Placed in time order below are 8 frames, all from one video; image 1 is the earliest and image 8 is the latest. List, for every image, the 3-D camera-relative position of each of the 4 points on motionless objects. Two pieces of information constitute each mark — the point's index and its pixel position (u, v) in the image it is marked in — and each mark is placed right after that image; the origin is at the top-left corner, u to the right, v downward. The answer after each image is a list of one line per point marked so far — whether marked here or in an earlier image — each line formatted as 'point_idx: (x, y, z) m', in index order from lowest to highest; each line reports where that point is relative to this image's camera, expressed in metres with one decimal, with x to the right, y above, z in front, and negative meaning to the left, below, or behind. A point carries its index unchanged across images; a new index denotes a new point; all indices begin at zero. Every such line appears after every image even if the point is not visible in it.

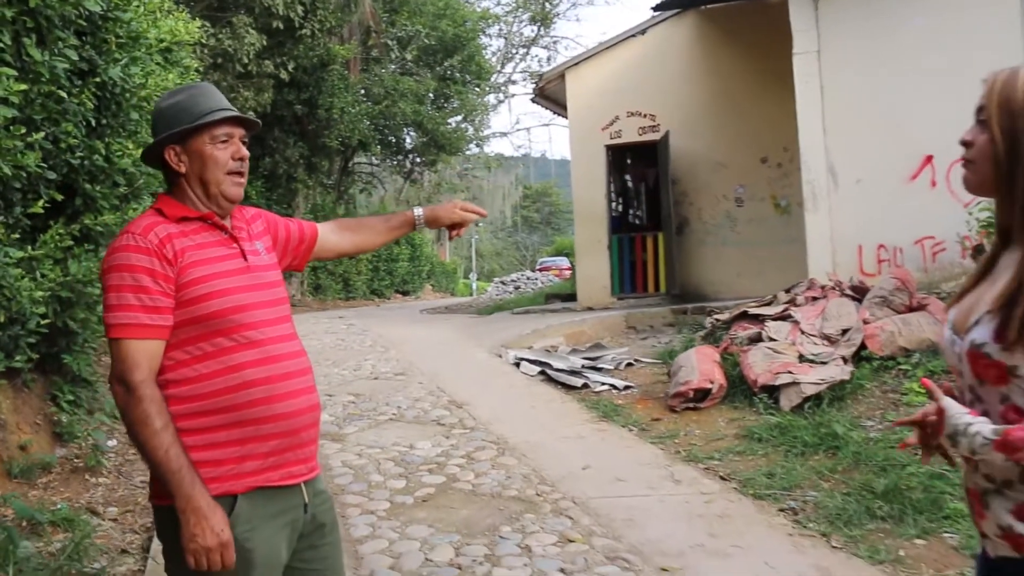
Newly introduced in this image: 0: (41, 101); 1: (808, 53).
0: (-1.8, +0.7, +4.2) m
1: (+2.2, +1.7, +7.9) m
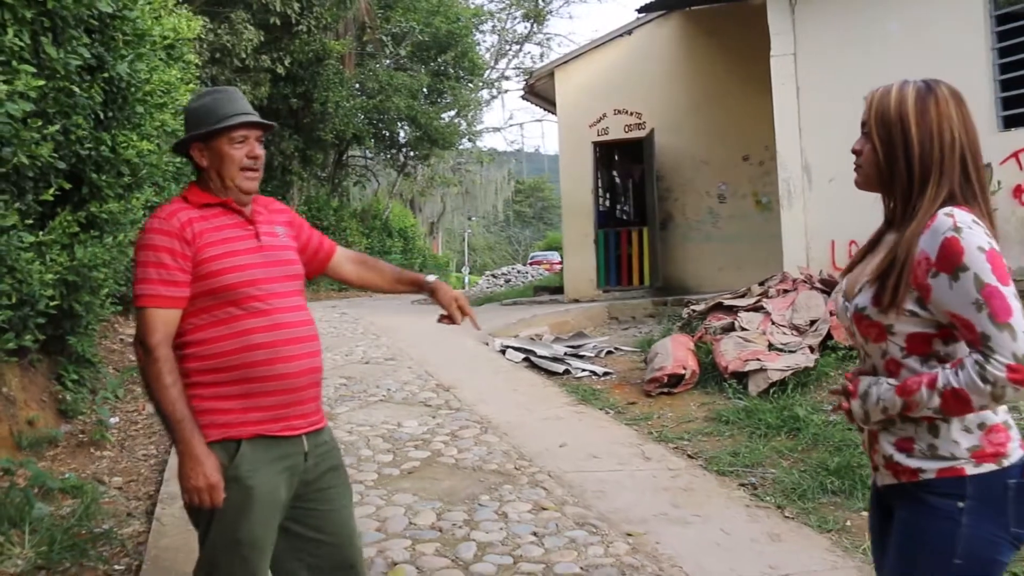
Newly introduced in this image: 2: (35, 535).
0: (-1.9, +0.8, +4.5) m
1: (+2.1, +1.8, +8.3) m
2: (-1.6, -0.8, +3.6) m
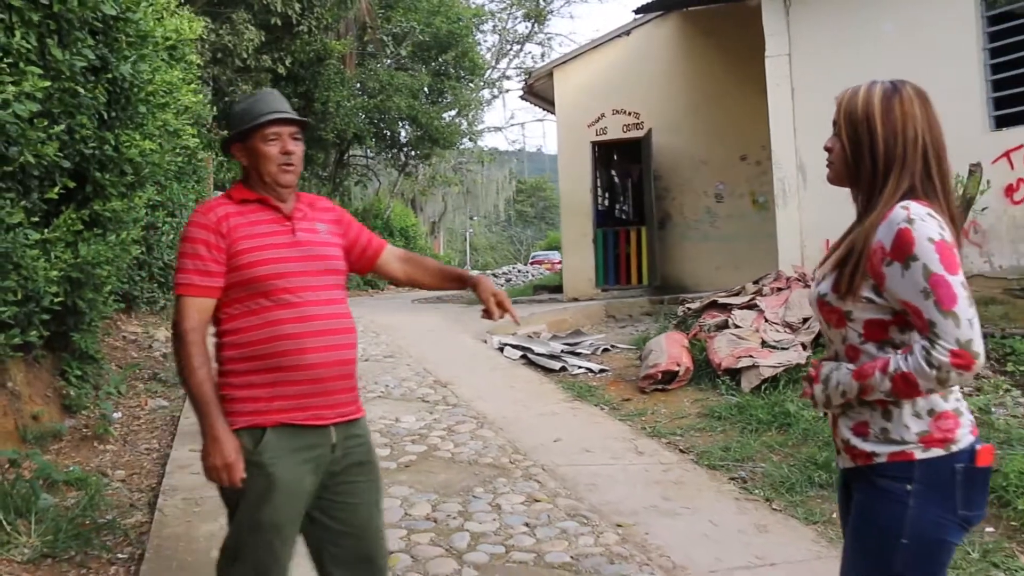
0: (-1.9, +0.8, +4.6) m
1: (+2.1, +1.8, +8.3) m
2: (-1.6, -0.8, +3.7) m
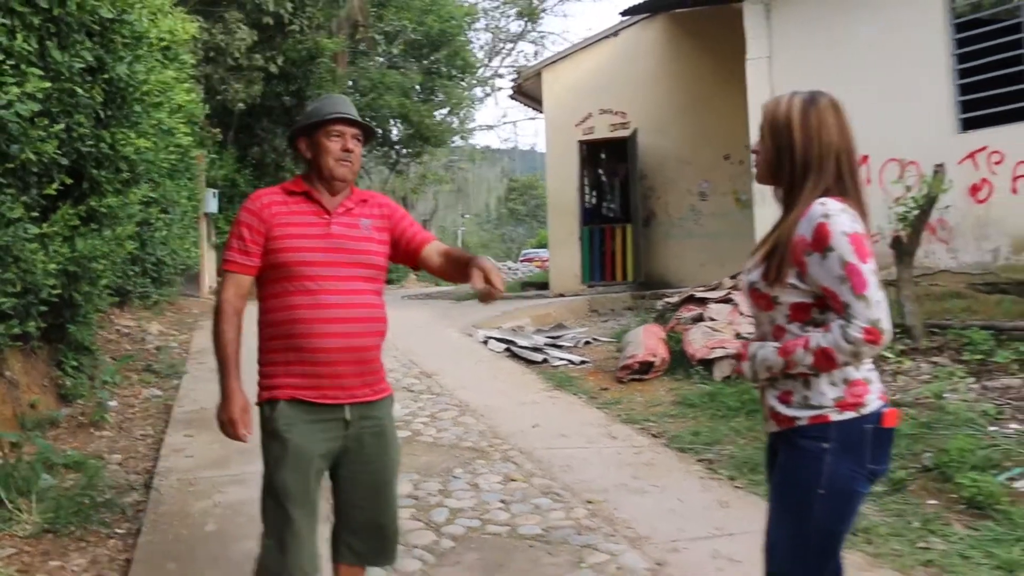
0: (-2.0, +0.8, +4.8) m
1: (+1.9, +1.8, +8.6) m
2: (-1.7, -0.8, +3.9) m
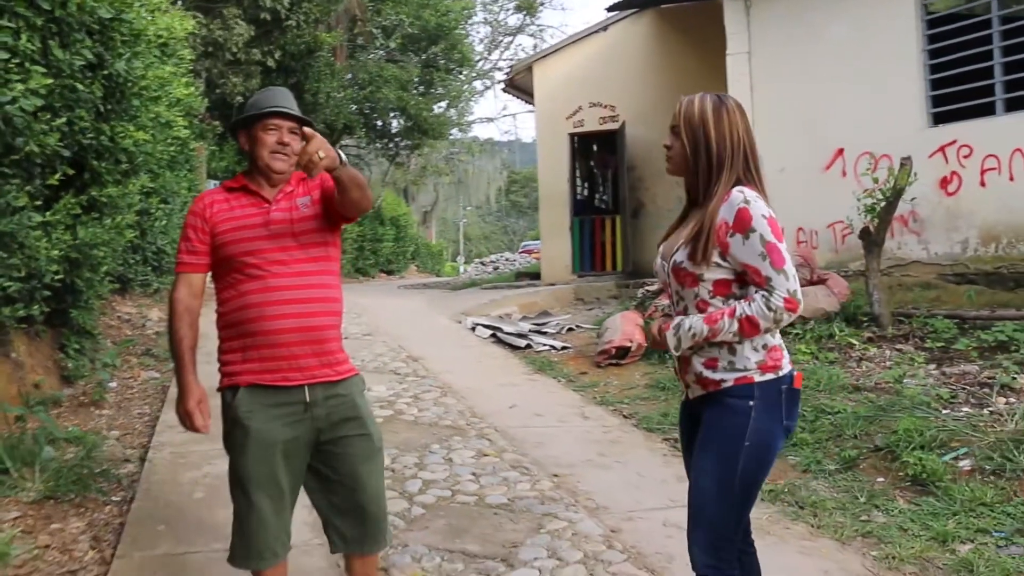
0: (-2.1, +0.9, +5.1) m
1: (+1.9, +1.9, +8.8) m
2: (-1.8, -0.7, +4.2) m
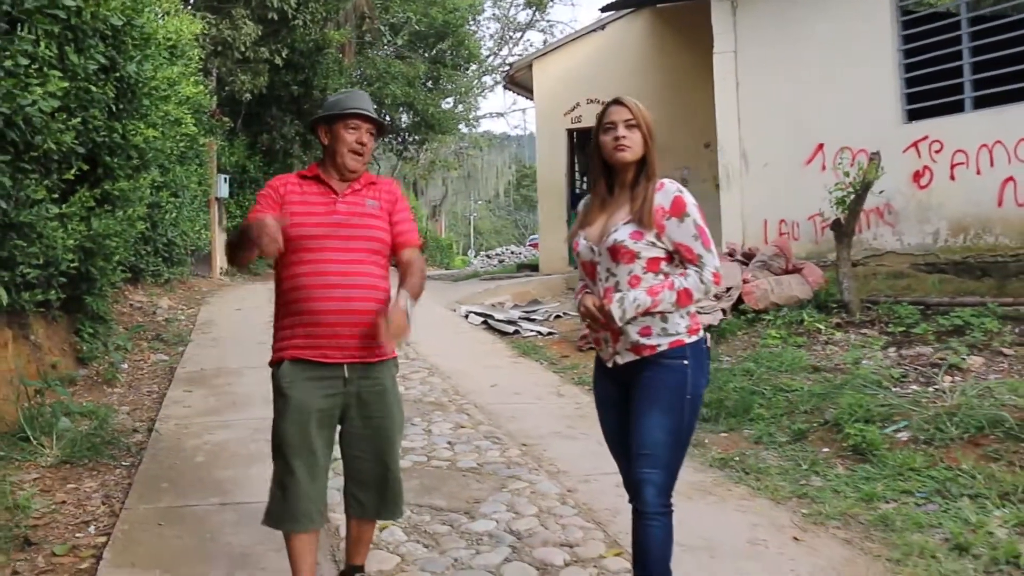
0: (-2.2, +1.0, +5.5) m
1: (+1.8, +2.0, +9.2) m
2: (-1.9, -0.6, +4.7) m
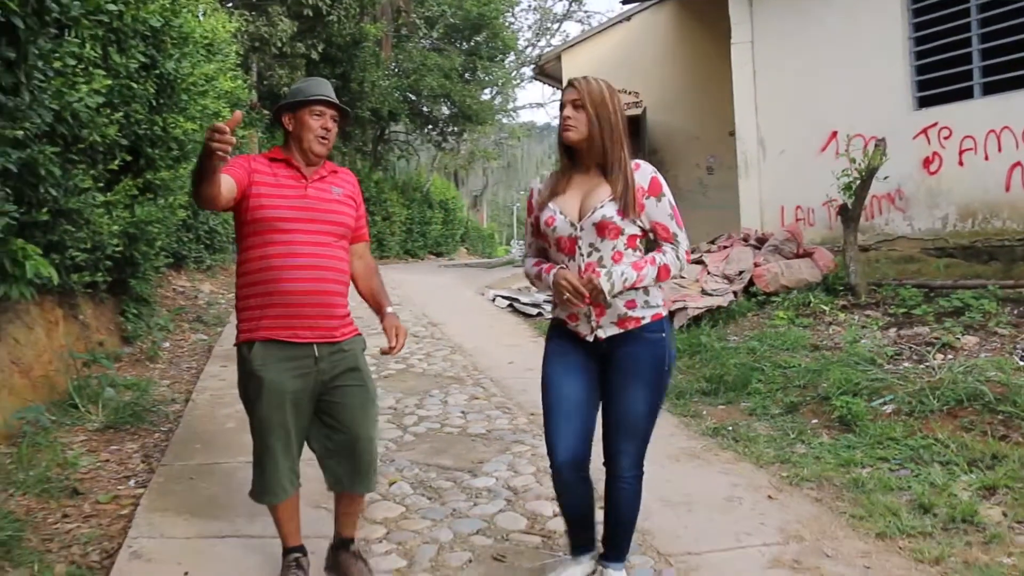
0: (-2.1, +1.1, +5.9) m
1: (+2.0, +2.1, +9.5) m
2: (-1.9, -0.6, +5.1) m
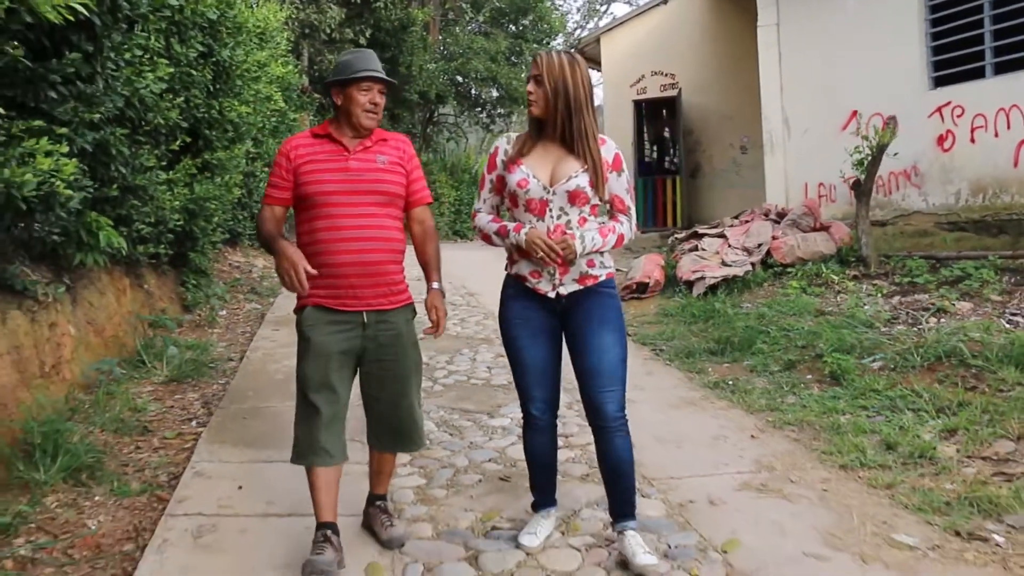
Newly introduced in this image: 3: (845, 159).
0: (-2.0, +1.3, +6.5) m
1: (+2.3, +2.3, +9.8) m
2: (-1.8, -0.4, +5.7) m
3: (+2.9, +1.1, +9.3) m
